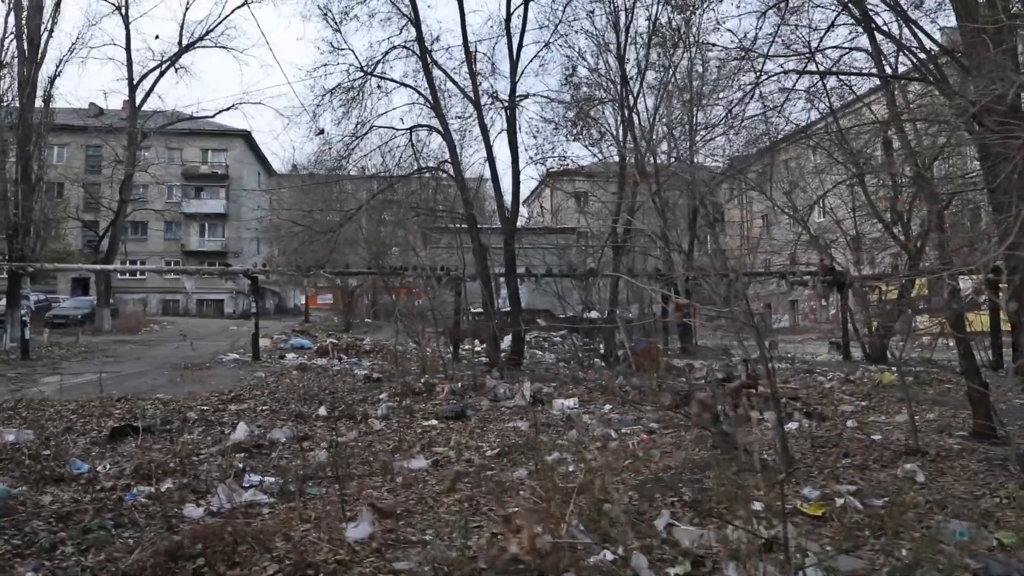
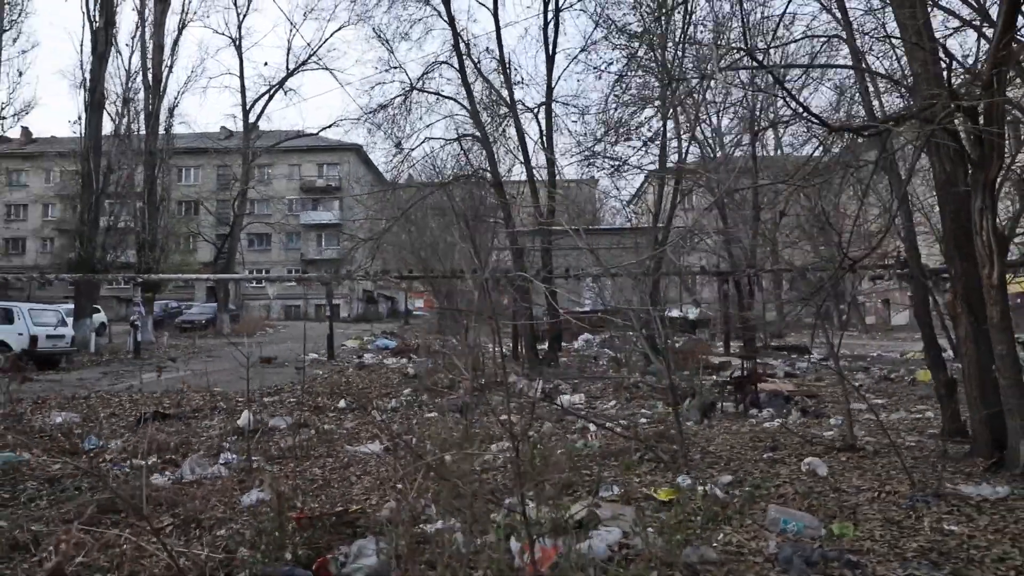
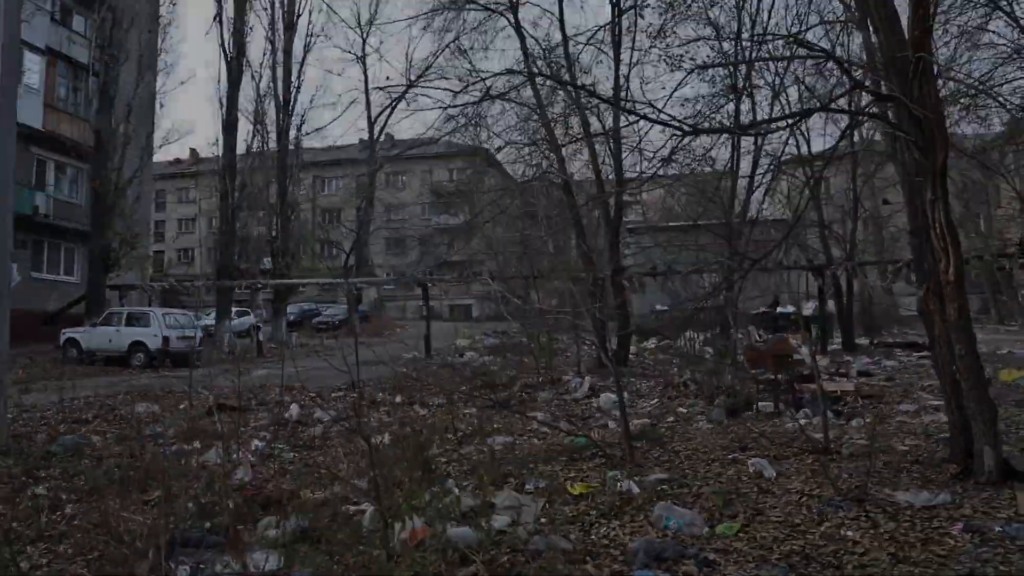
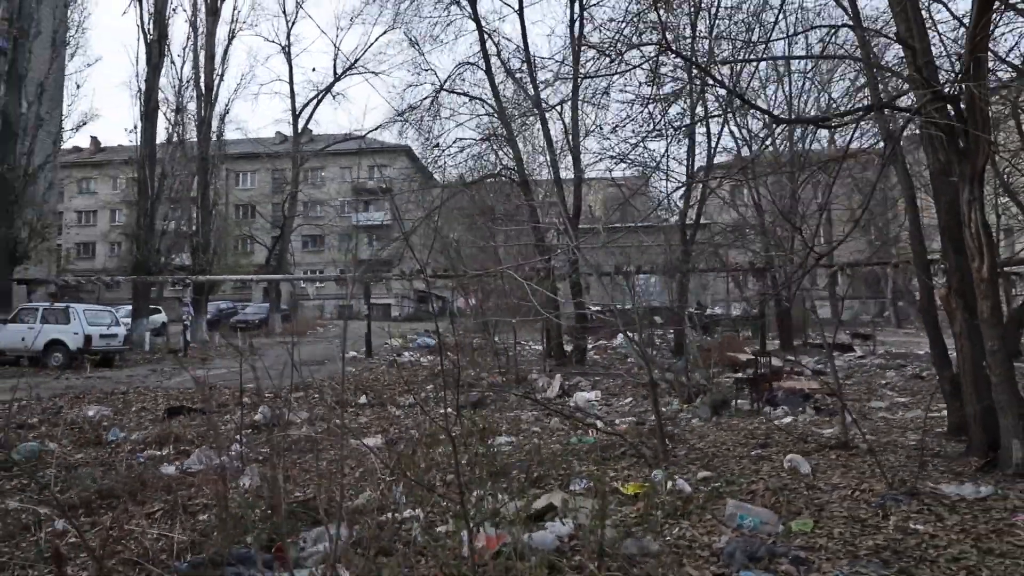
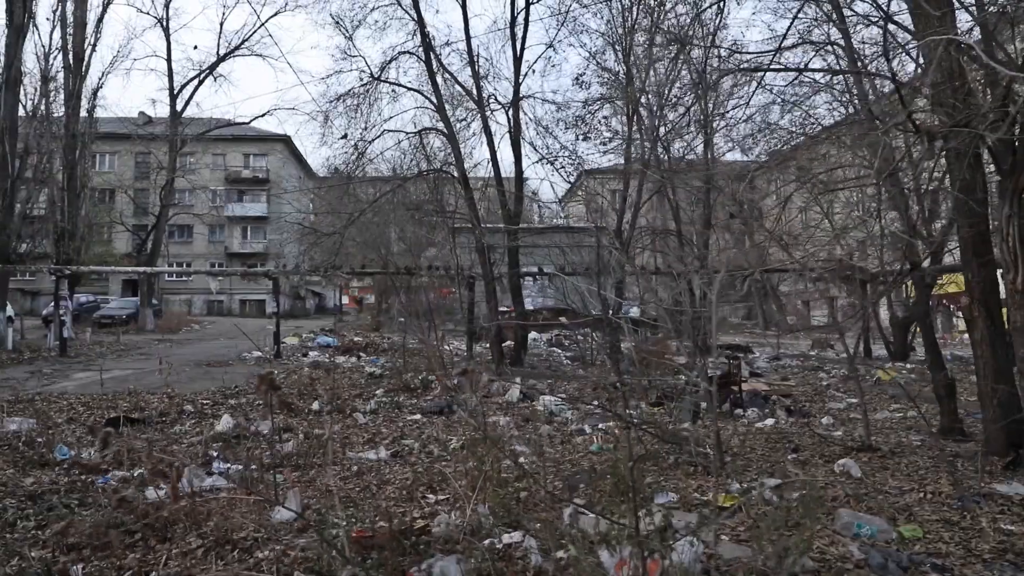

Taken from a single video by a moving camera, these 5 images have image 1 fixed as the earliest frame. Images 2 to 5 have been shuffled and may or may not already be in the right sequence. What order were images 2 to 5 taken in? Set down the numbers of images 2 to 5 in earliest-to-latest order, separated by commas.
5, 2, 4, 3
